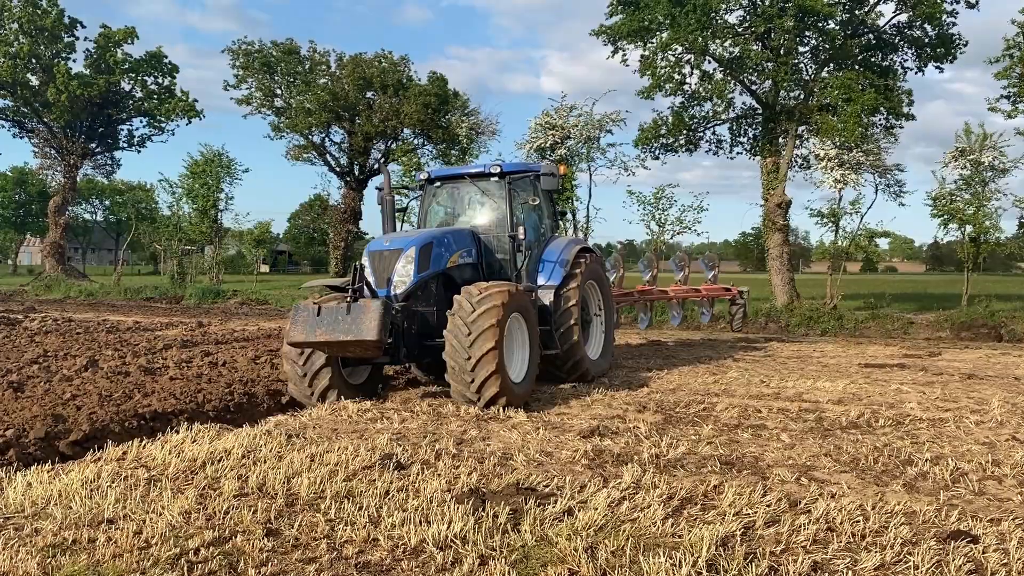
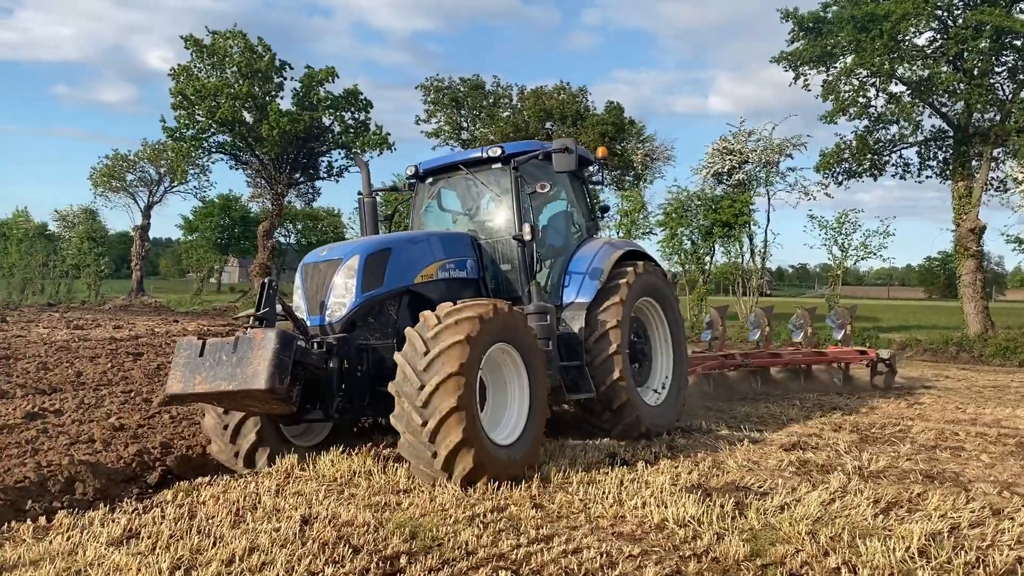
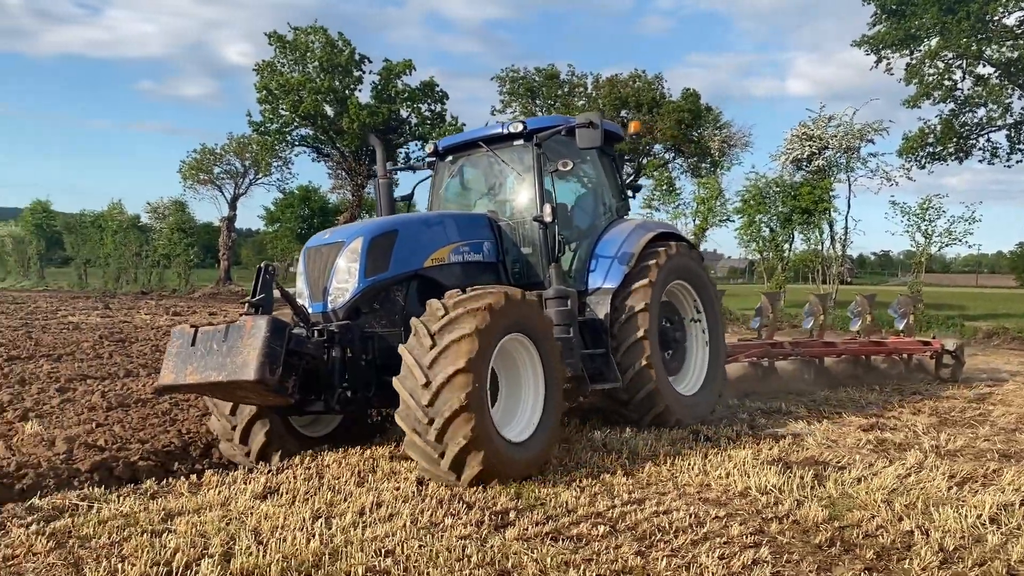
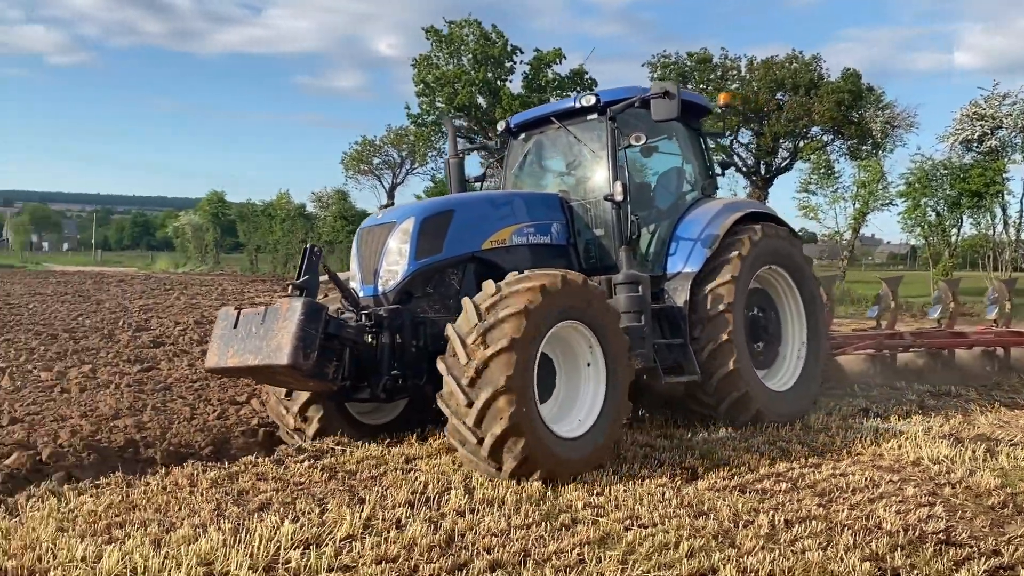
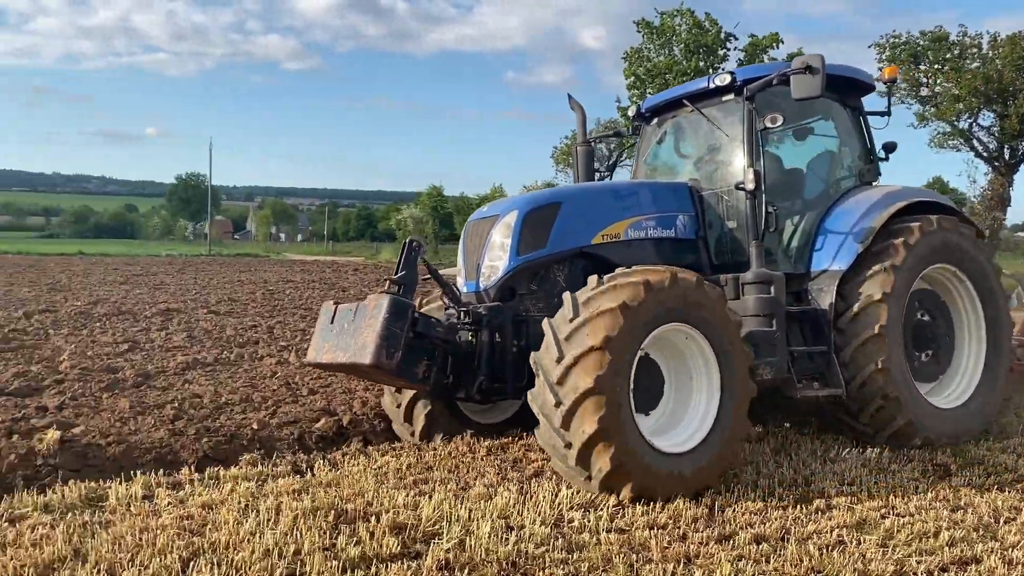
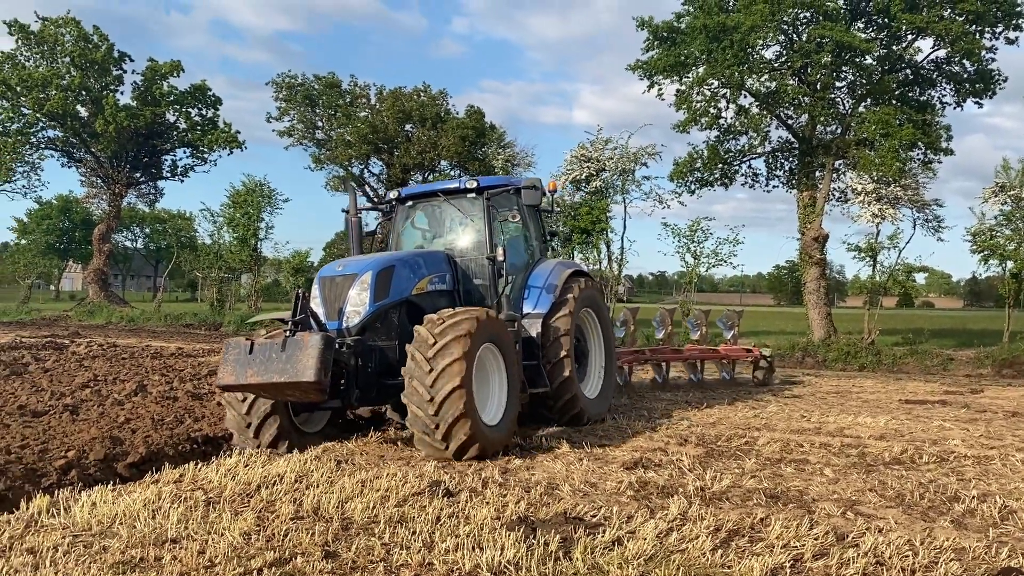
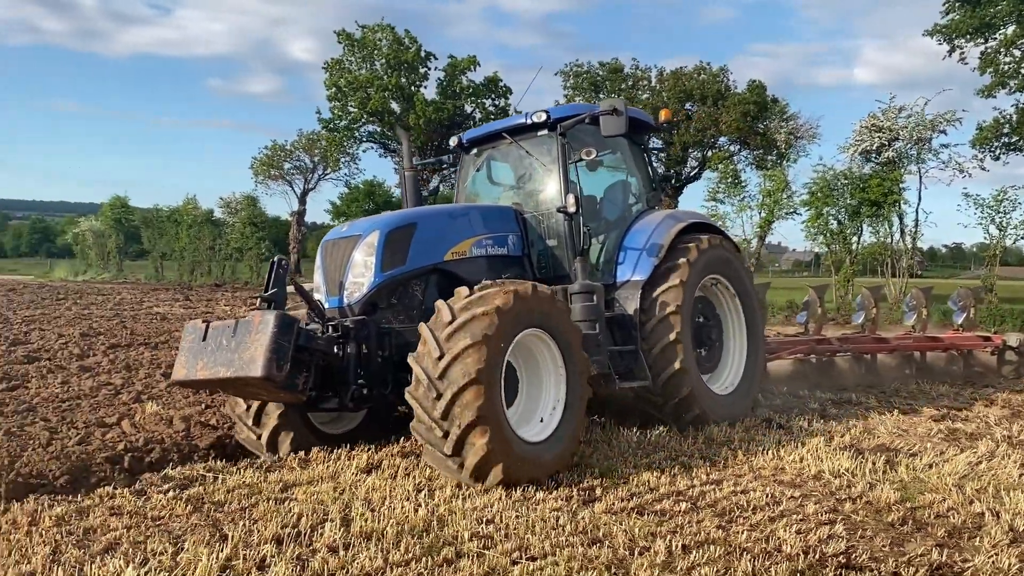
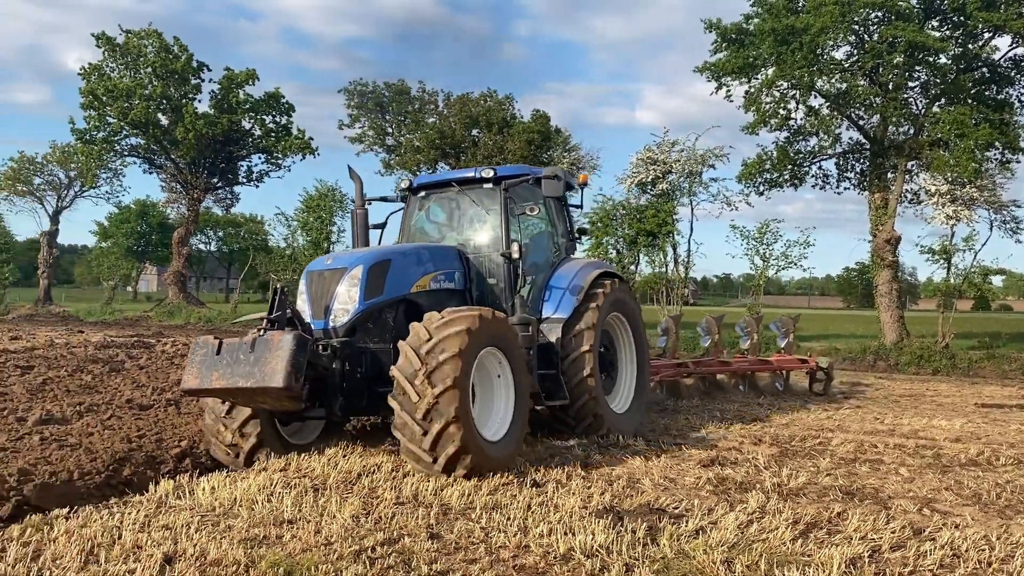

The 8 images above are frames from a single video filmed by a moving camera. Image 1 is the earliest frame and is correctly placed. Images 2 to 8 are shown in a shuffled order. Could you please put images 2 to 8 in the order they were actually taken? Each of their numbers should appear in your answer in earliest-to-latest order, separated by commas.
6, 8, 2, 3, 7, 4, 5
